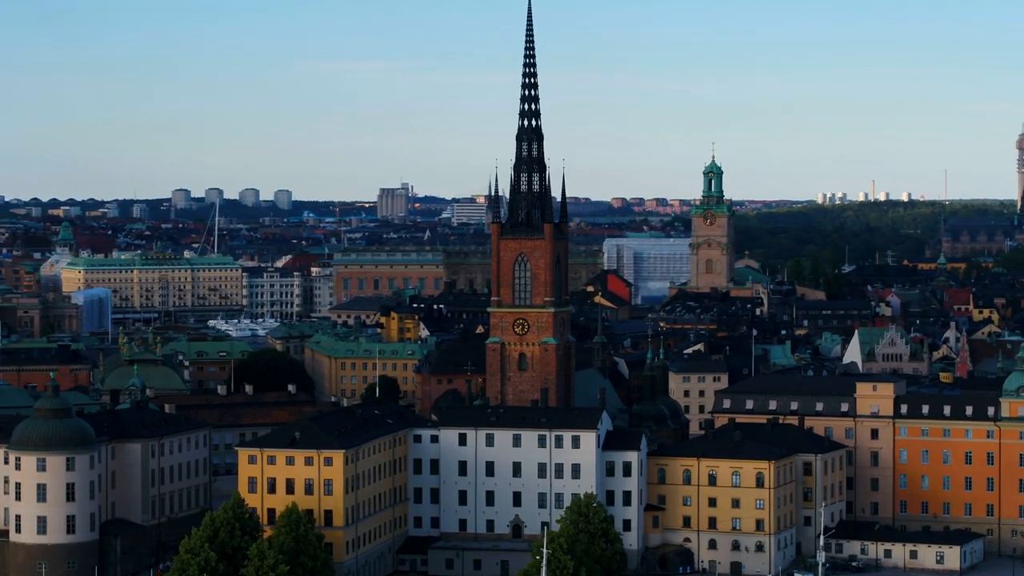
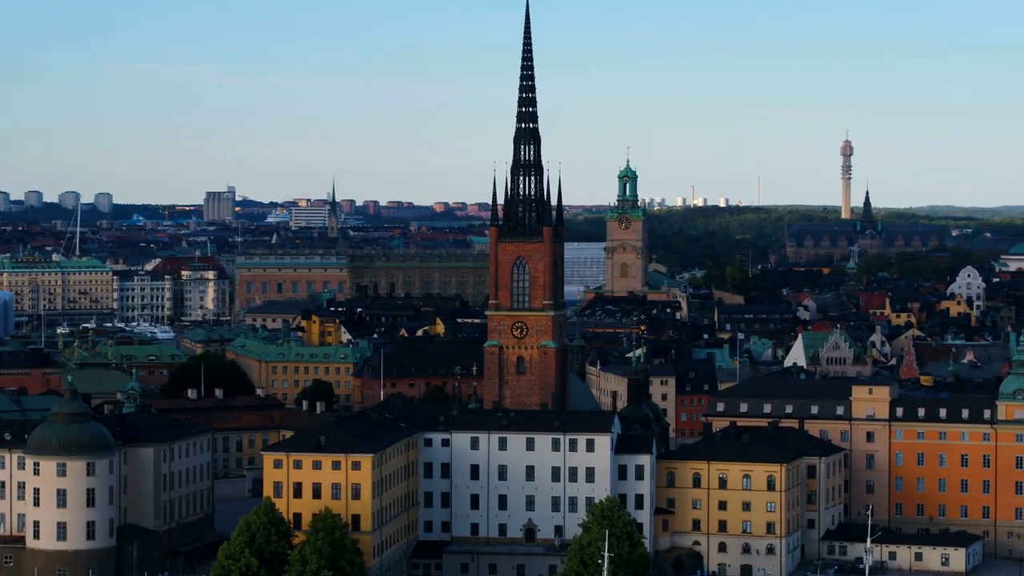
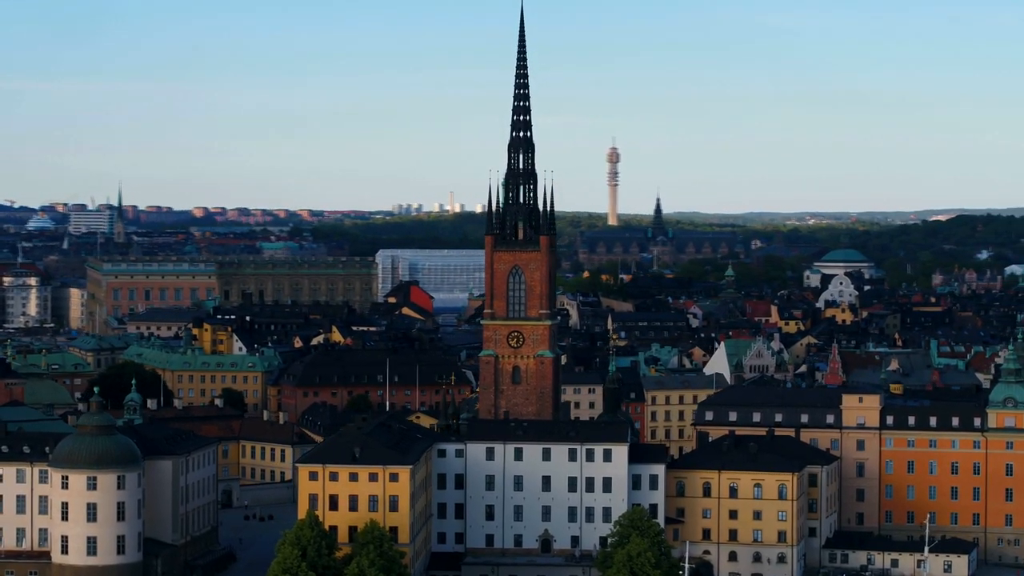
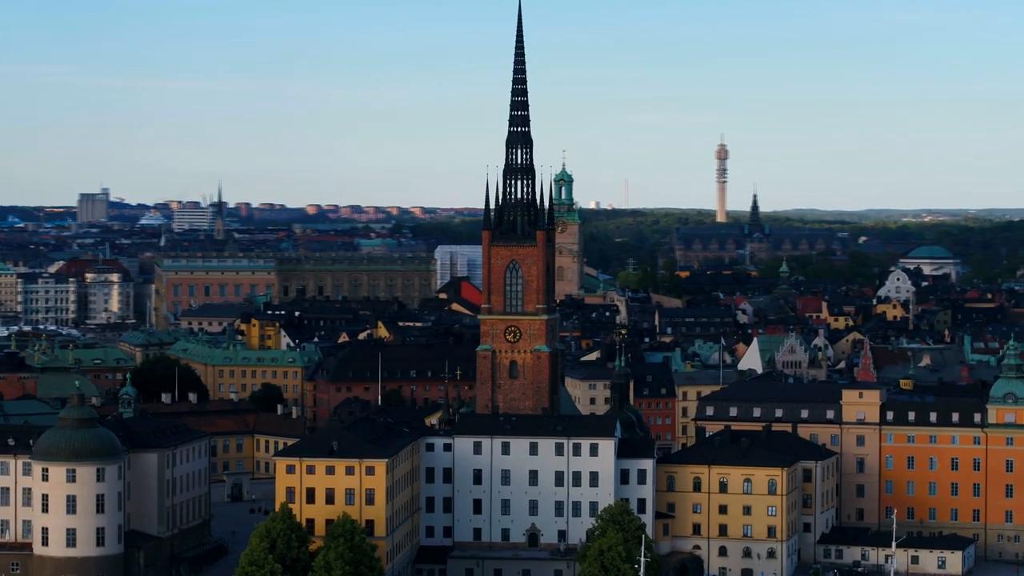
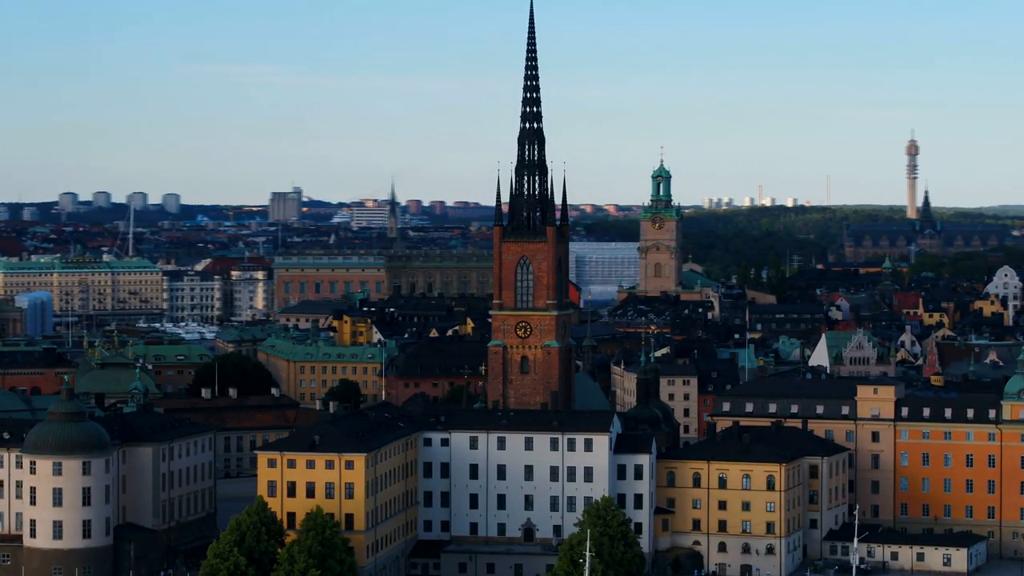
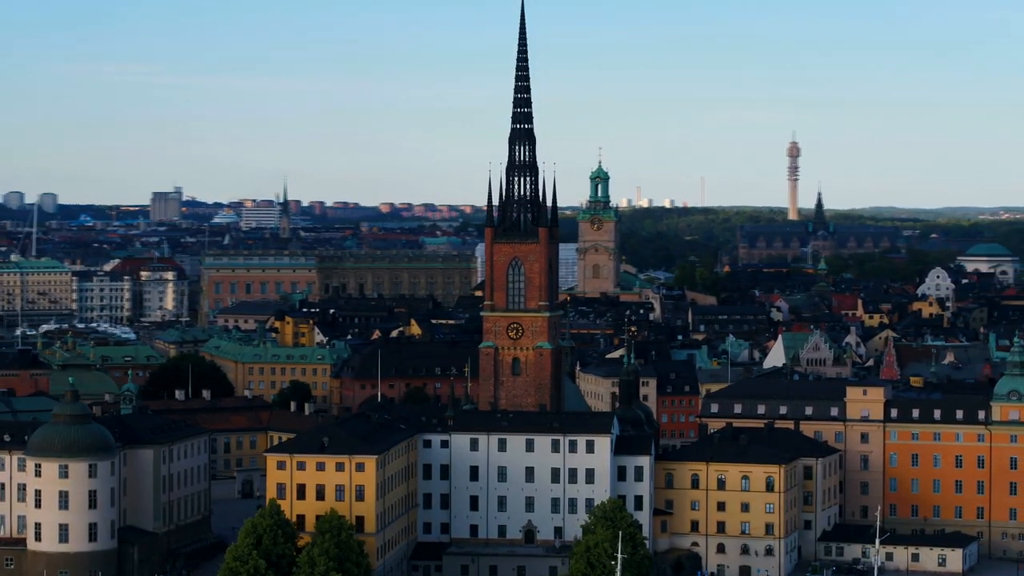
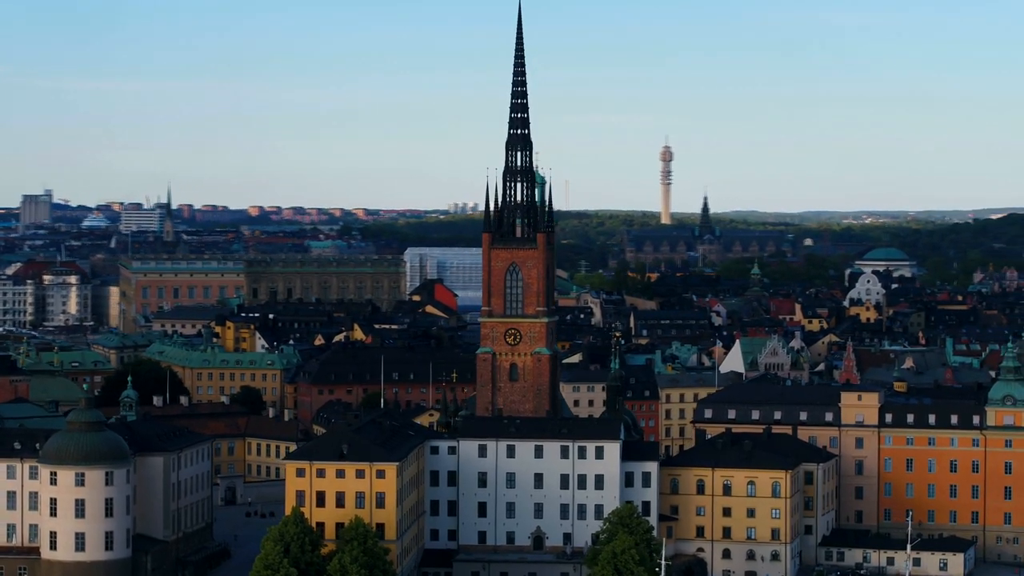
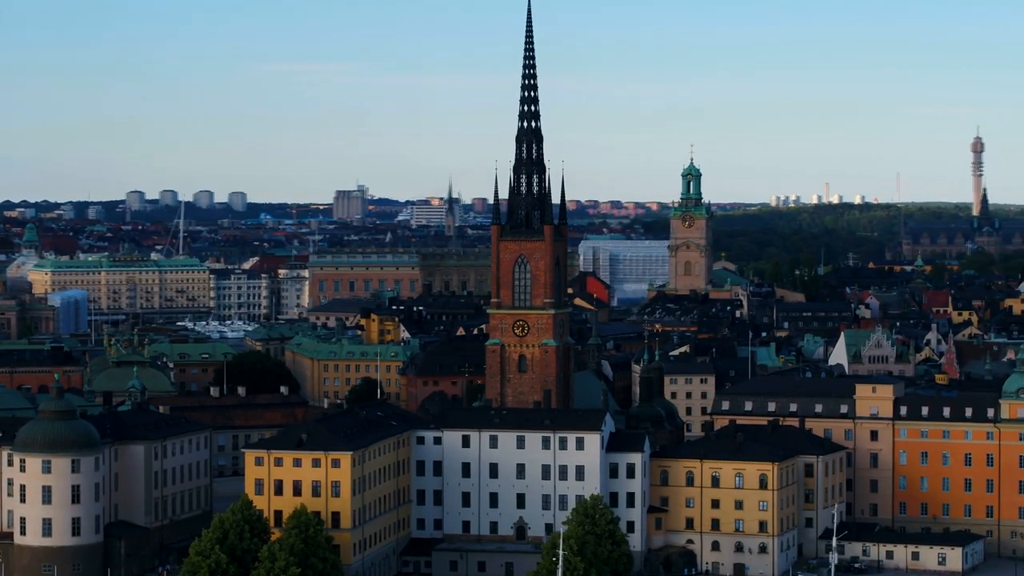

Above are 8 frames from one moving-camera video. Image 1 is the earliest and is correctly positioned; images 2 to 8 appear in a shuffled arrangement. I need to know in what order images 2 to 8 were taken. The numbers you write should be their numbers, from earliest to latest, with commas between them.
8, 5, 2, 6, 4, 7, 3
